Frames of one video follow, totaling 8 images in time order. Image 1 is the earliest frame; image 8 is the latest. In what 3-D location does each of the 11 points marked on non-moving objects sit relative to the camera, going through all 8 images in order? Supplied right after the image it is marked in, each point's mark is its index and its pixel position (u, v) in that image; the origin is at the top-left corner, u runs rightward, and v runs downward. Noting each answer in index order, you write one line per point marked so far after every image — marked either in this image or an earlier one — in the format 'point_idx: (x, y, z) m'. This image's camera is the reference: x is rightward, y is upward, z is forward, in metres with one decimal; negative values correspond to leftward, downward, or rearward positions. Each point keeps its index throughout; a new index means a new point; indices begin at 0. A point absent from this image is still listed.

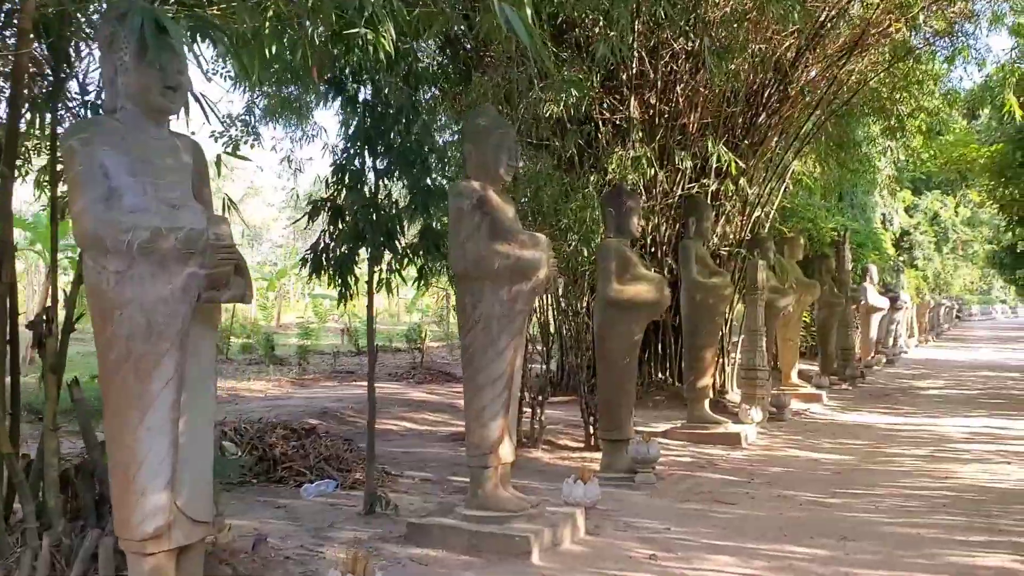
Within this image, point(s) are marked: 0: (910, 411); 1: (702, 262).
0: (+3.7, -1.1, +9.1) m
1: (+1.3, +0.2, +6.7) m
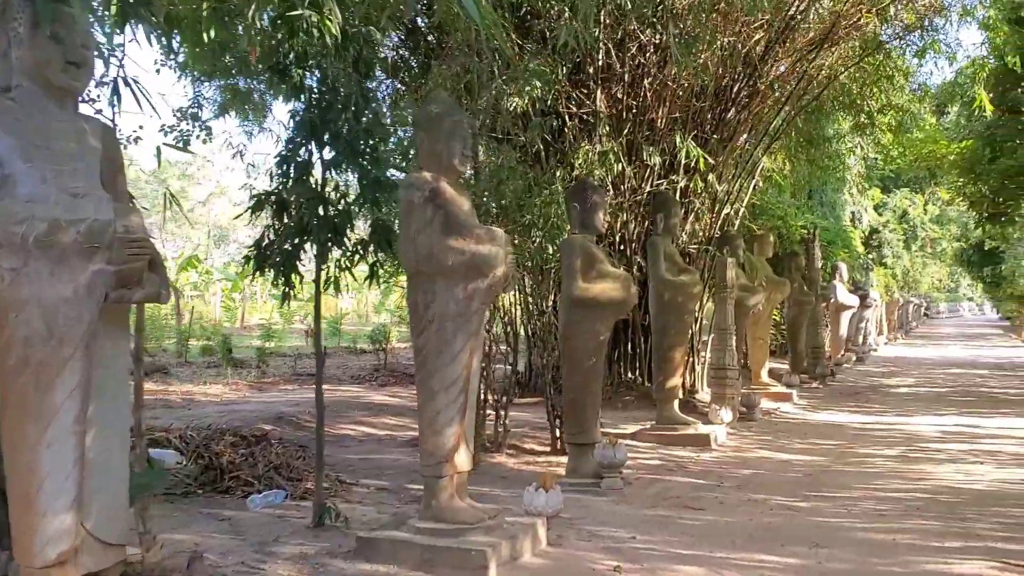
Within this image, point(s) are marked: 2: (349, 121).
0: (+3.4, -1.1, +9.0) m
1: (+1.0, +0.2, +6.5) m
2: (-0.6, +0.7, +3.9) m
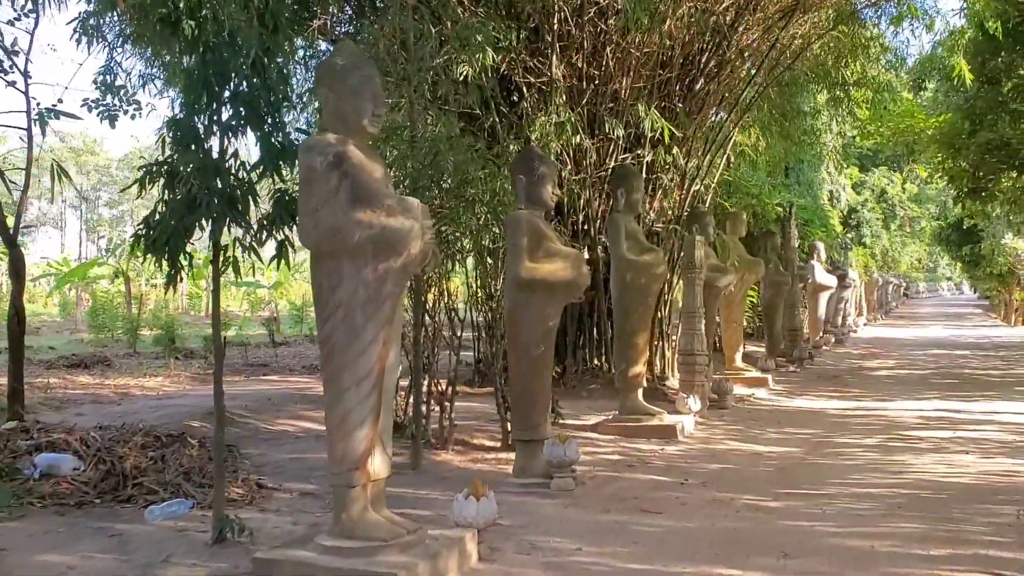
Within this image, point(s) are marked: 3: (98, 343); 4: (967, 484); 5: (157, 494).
0: (+3.0, -0.9, +8.6) m
1: (+0.7, +0.3, +6.0) m
2: (-0.9, +0.7, +3.4) m
3: (-5.1, -0.7, +12.0) m
4: (+2.2, -0.9, +4.7) m
5: (-1.5, -0.8, +4.0) m
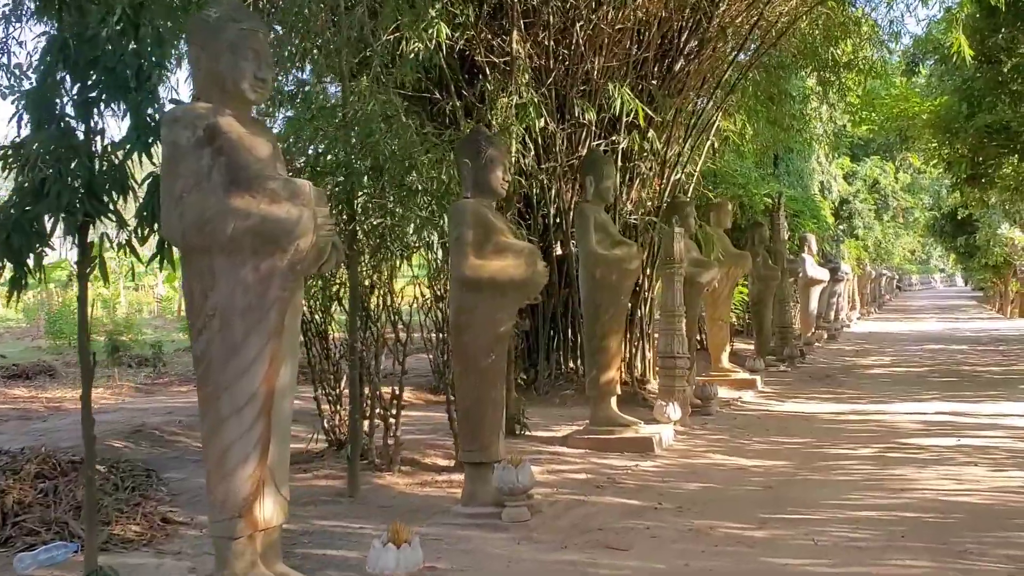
0: (+2.8, -0.9, +8.0) m
1: (+0.5, +0.3, +5.5) m
2: (-1.1, +0.7, +2.8) m
3: (-5.3, -0.7, +11.4) m
4: (+2.0, -0.9, +4.2) m
5: (-1.7, -0.9, +3.4) m
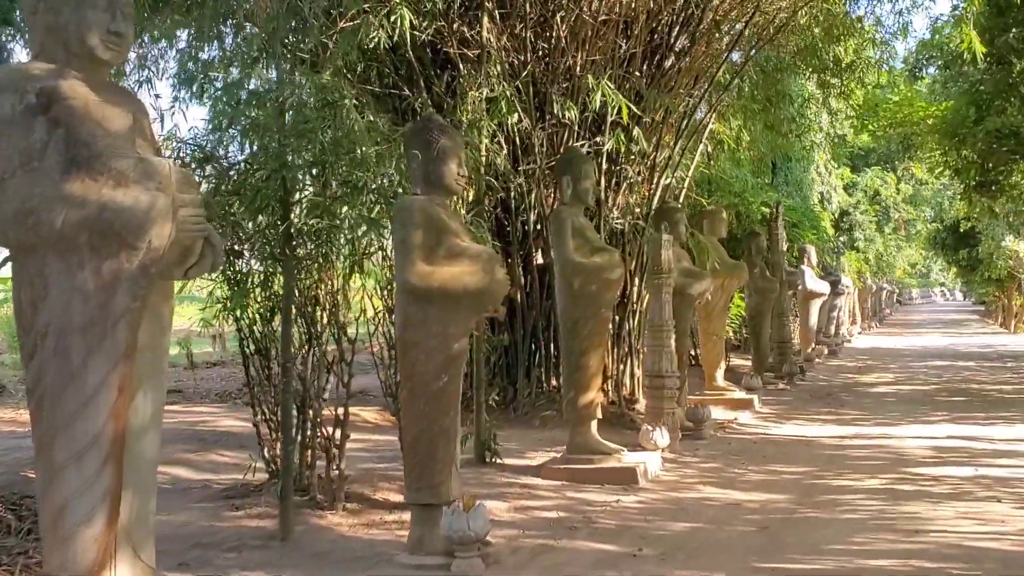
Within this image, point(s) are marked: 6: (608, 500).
0: (+2.6, -1.0, +7.5) m
1: (+0.3, +0.3, +4.9) m
2: (-1.3, +0.7, +2.2) m
3: (-5.5, -0.9, +10.9) m
4: (+1.8, -1.0, +3.6) m
5: (-1.8, -0.9, +2.9) m
6: (+0.4, -1.0, +4.4) m
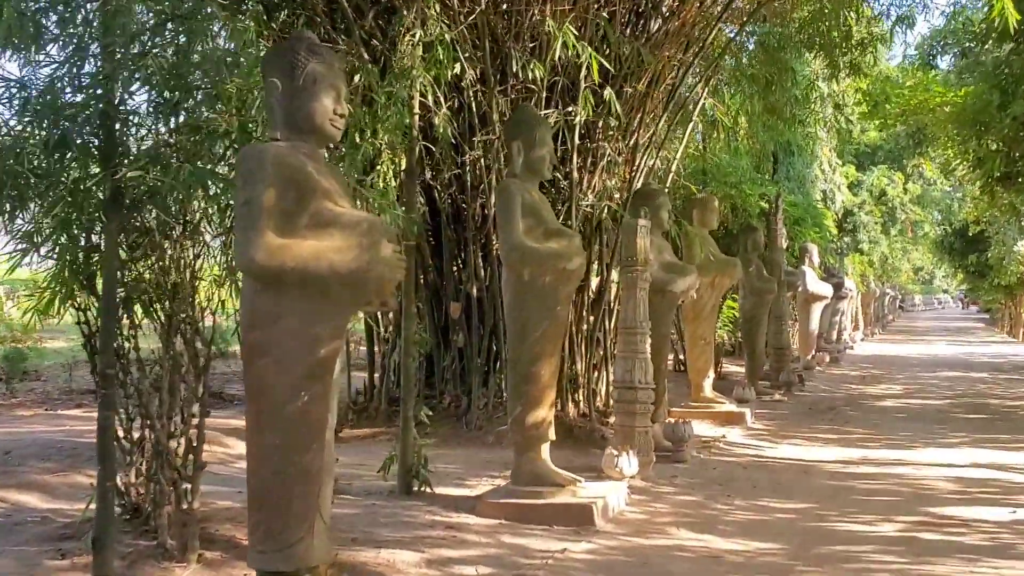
0: (+2.3, -1.0, +6.5) m
1: (+0.1, +0.3, +4.0) m
2: (-1.5, +0.7, +1.3) m
3: (-5.8, -0.7, +9.9) m
4: (+1.5, -1.0, +2.7) m
5: (-2.1, -0.8, +1.9) m
6: (+0.1, -0.9, +3.5) m
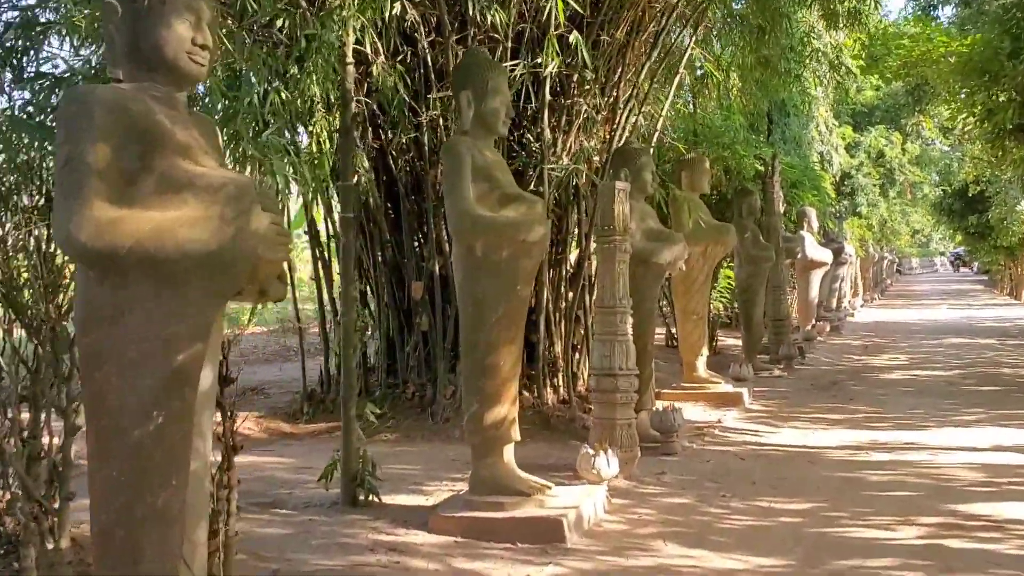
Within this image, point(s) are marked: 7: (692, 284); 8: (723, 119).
0: (+2.2, -0.8, +6.0) m
1: (-0.1, +0.4, +3.4) m
2: (-1.7, +0.7, +0.7) m
3: (-6.0, -0.6, +9.3) m
4: (+1.4, -0.9, +2.1) m
5: (-2.2, -0.8, +1.4) m
6: (0.0, -0.8, +2.9) m
7: (+1.1, 0.0, +6.1) m
8: (+1.9, +1.5, +8.7) m
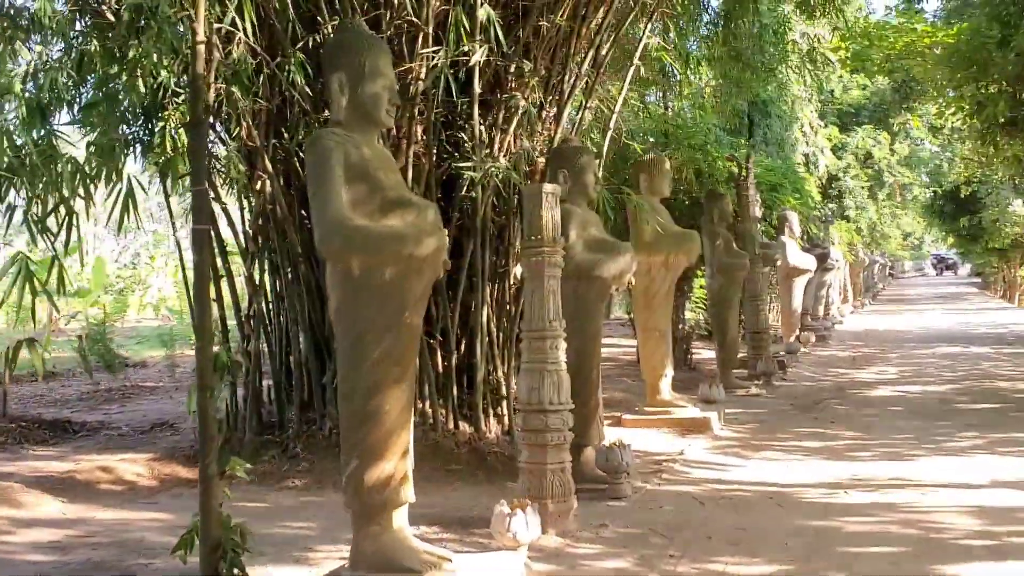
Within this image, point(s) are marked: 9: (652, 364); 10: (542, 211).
0: (+1.9, -0.8, +5.3) m
1: (-0.4, +0.3, +2.8) m
2: (-2.0, +0.6, +0.1) m
3: (-6.3, -0.8, +8.7) m
4: (+1.1, -0.9, +1.5) m
5: (-2.5, -0.9, +0.7) m
6: (-0.3, -0.9, +2.3) m
7: (+0.8, -0.1, +5.4) m
8: (+1.5, +1.4, +8.0) m
9: (+0.8, -0.4, +5.7) m
10: (+0.1, +0.3, +3.6) m
